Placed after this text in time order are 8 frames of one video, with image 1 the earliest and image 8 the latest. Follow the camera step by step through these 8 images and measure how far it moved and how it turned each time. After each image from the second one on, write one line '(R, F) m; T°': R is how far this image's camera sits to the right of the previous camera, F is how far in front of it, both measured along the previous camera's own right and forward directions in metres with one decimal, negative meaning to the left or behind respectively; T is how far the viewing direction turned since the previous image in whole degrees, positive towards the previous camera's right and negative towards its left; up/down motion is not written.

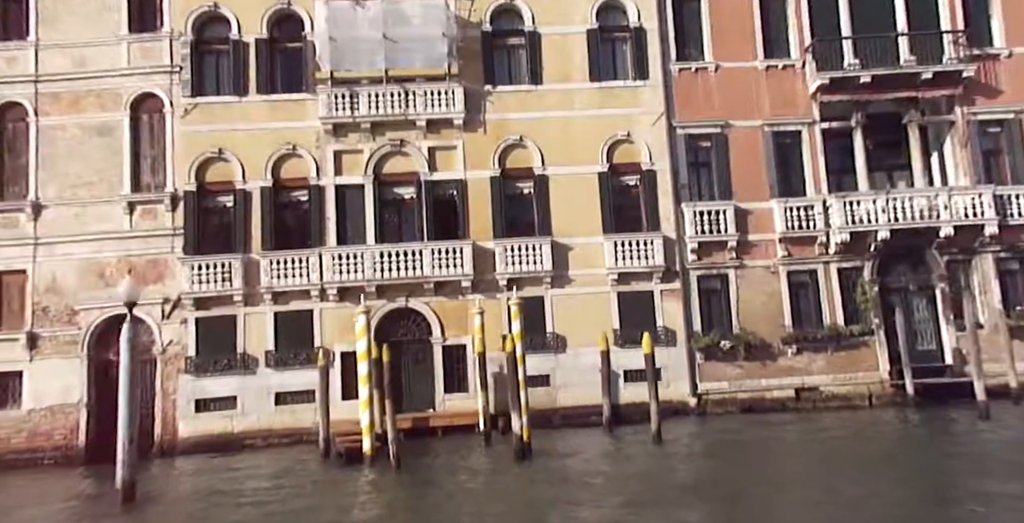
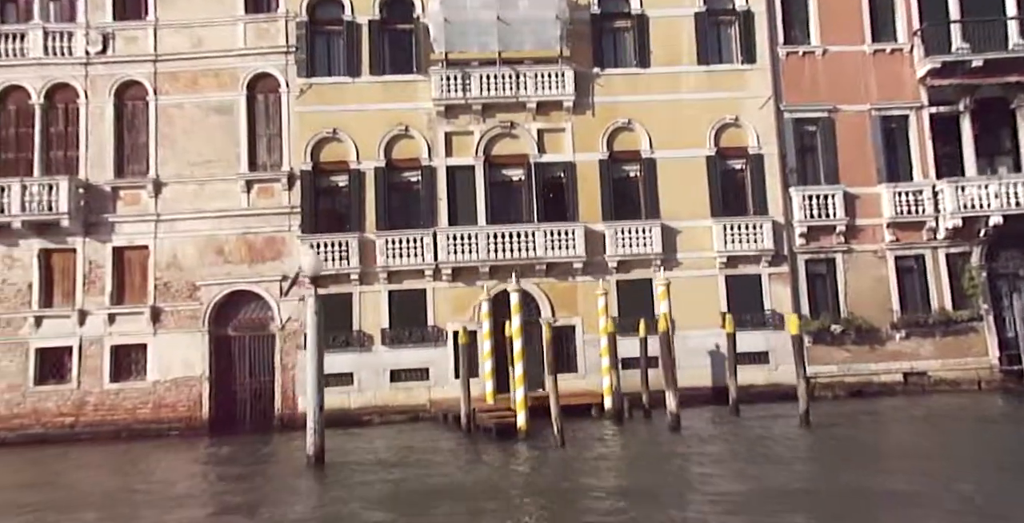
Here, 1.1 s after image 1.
(-2.0, -0.2) m; -2°
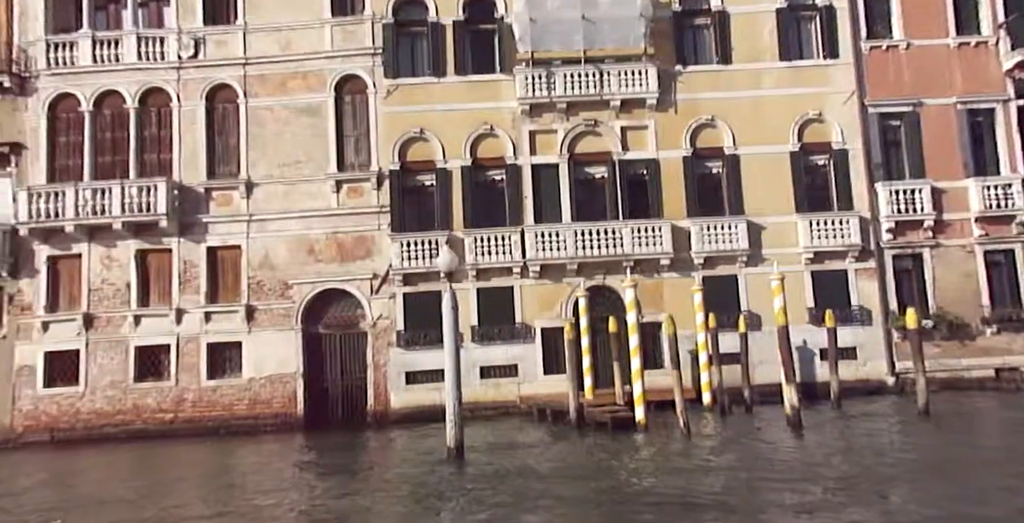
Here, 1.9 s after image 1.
(-1.3, -0.2) m; -2°
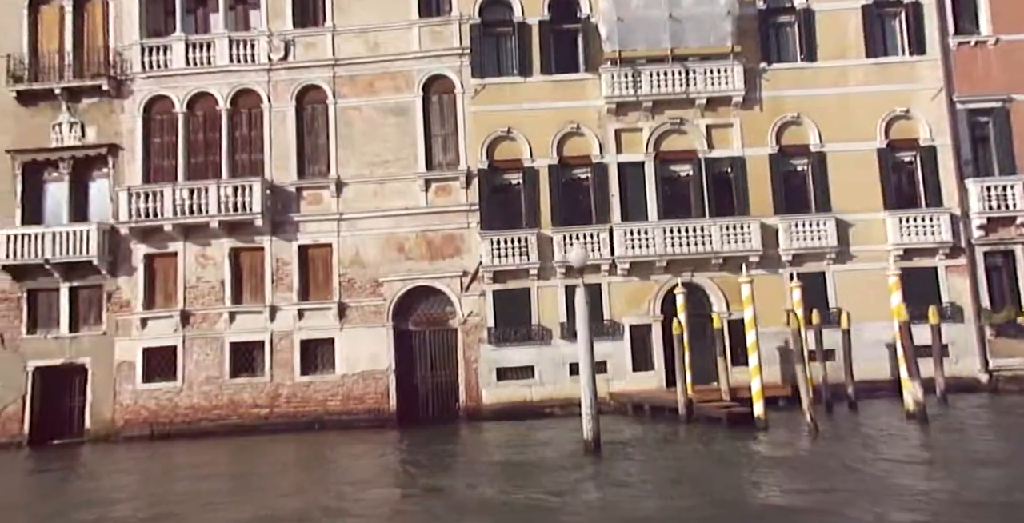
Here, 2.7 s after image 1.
(-1.4, -0.2) m; -2°
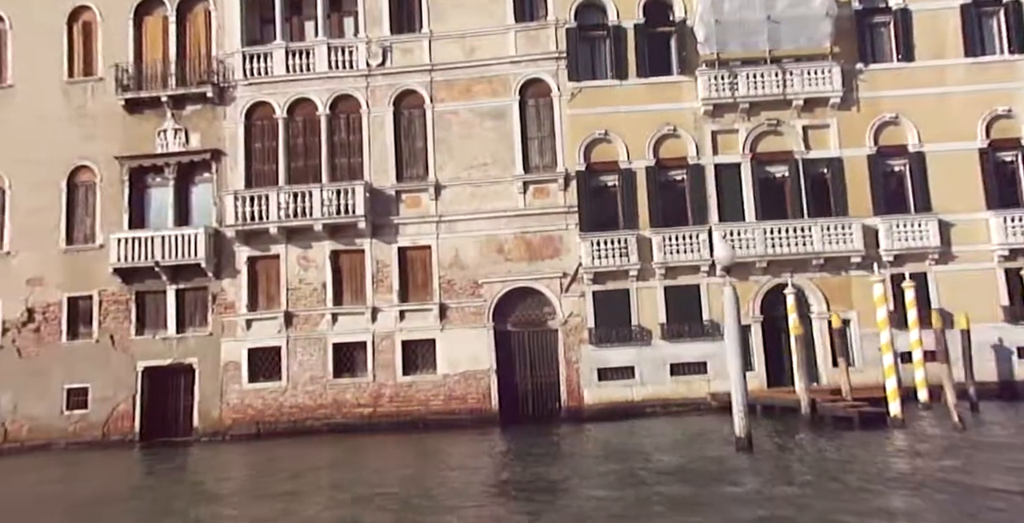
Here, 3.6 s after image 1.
(-1.5, -0.2) m; -2°
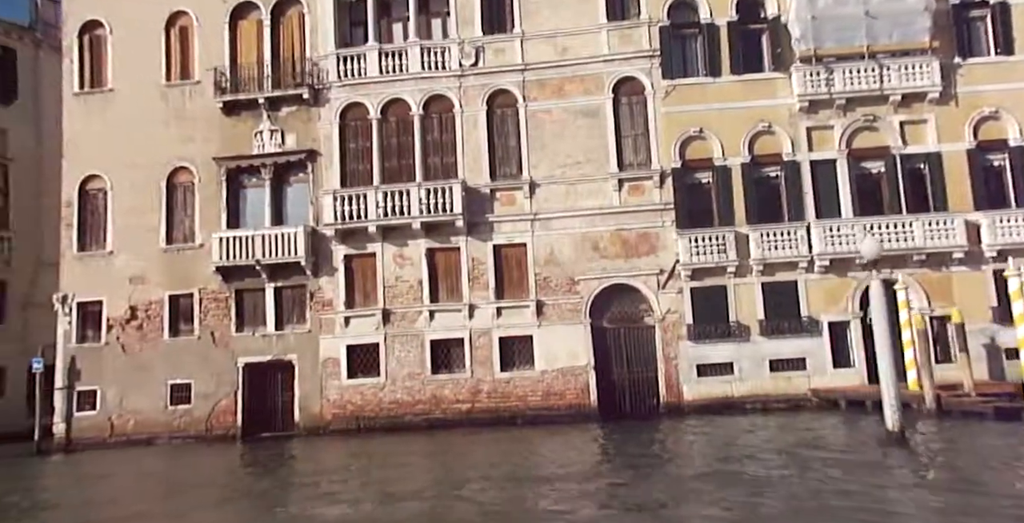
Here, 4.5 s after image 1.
(-1.5, -0.2) m; -2°
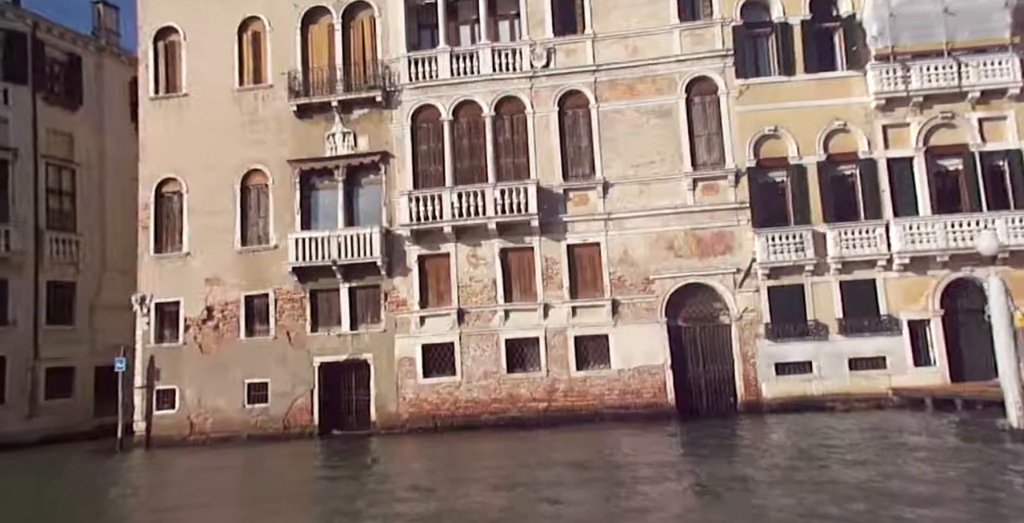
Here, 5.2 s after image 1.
(-1.2, -0.1) m; -2°
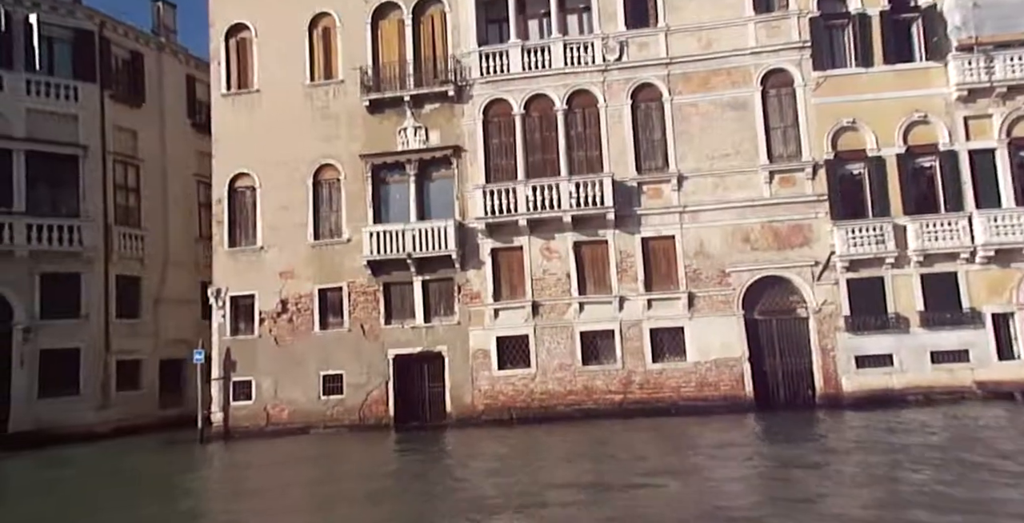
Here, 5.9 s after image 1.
(-1.2, -0.1) m; -2°
